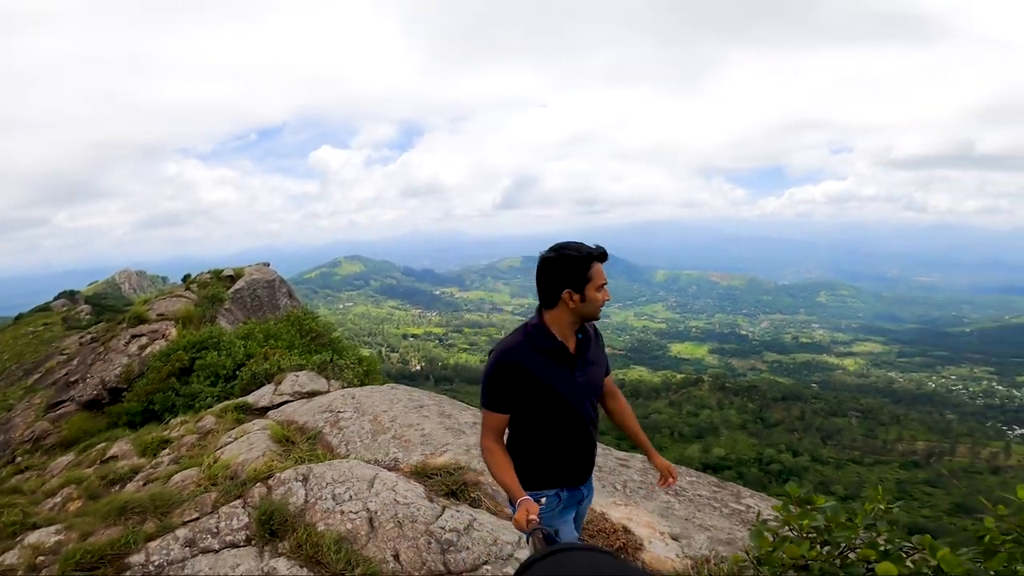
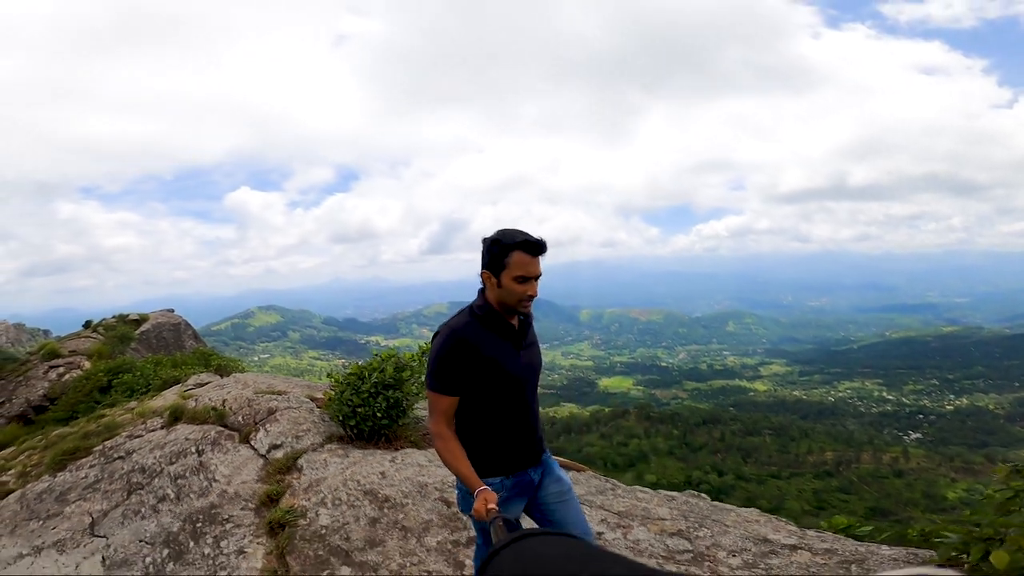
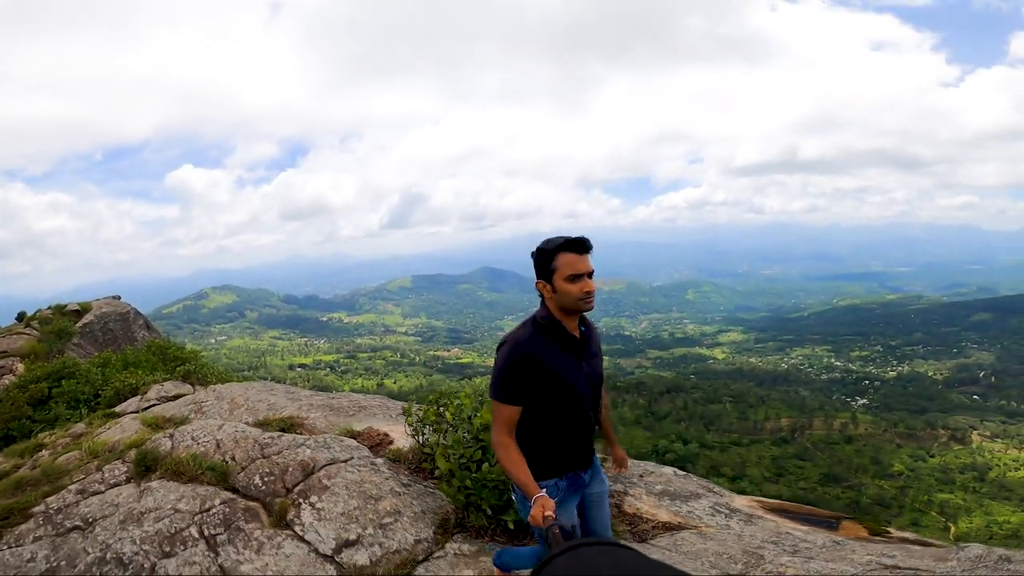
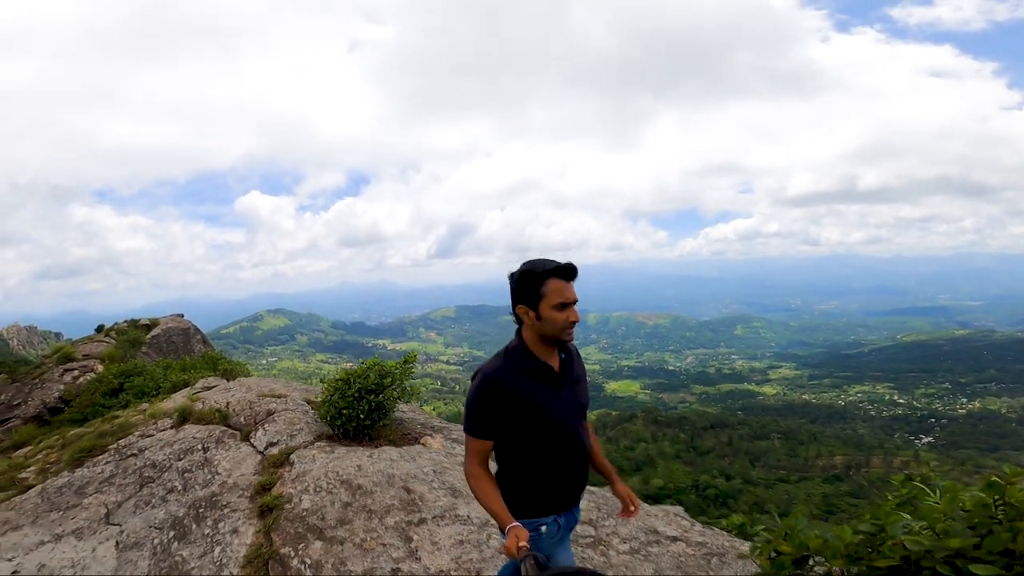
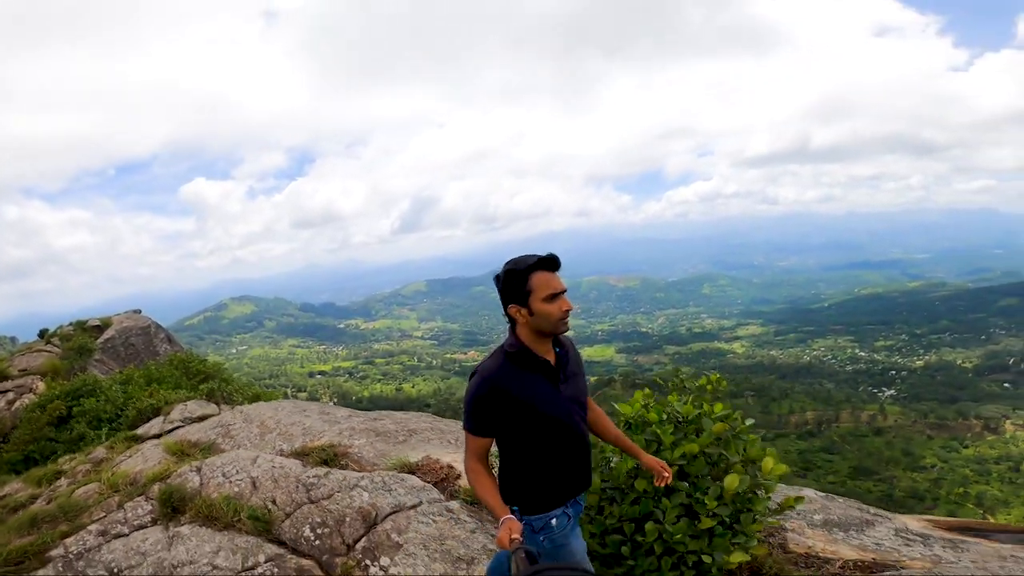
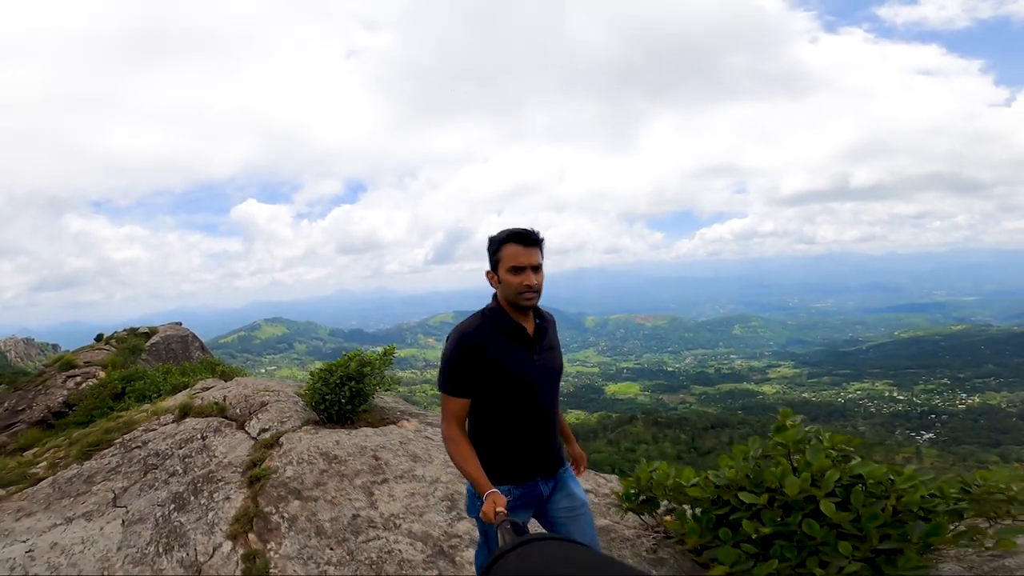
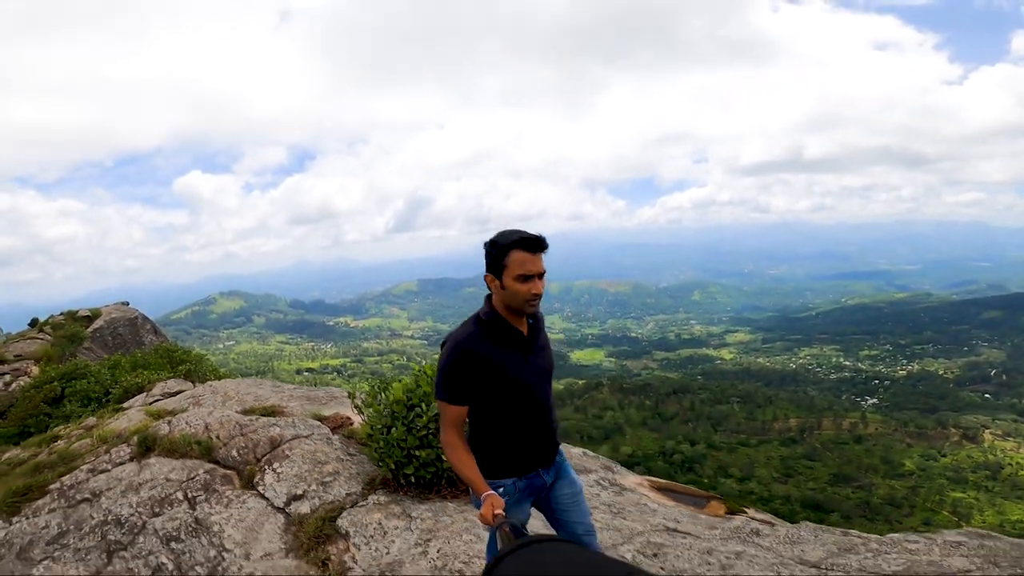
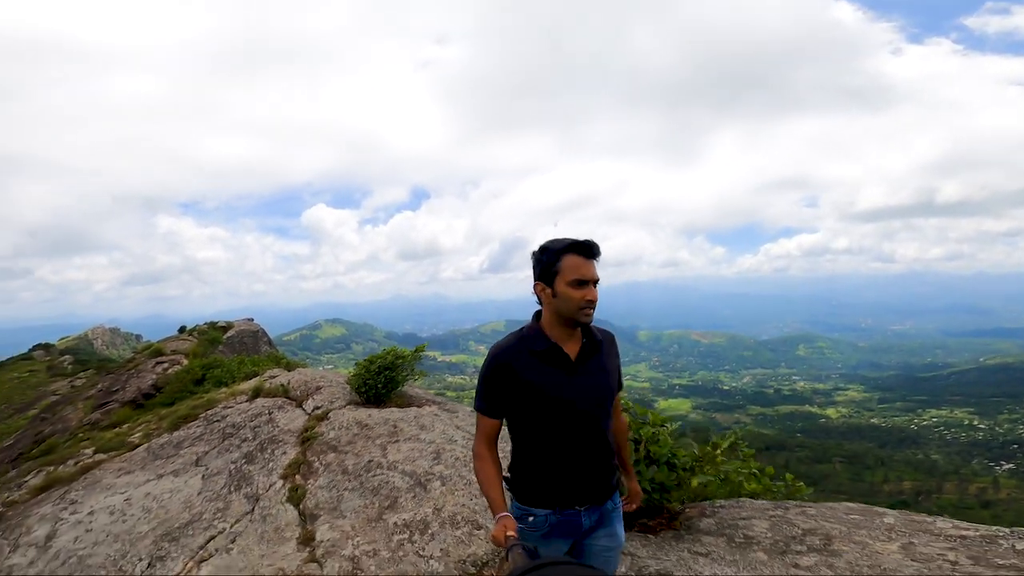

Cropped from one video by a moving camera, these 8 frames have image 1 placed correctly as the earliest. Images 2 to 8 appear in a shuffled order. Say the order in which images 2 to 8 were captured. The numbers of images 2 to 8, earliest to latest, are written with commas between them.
5, 3, 7, 2, 4, 6, 8
